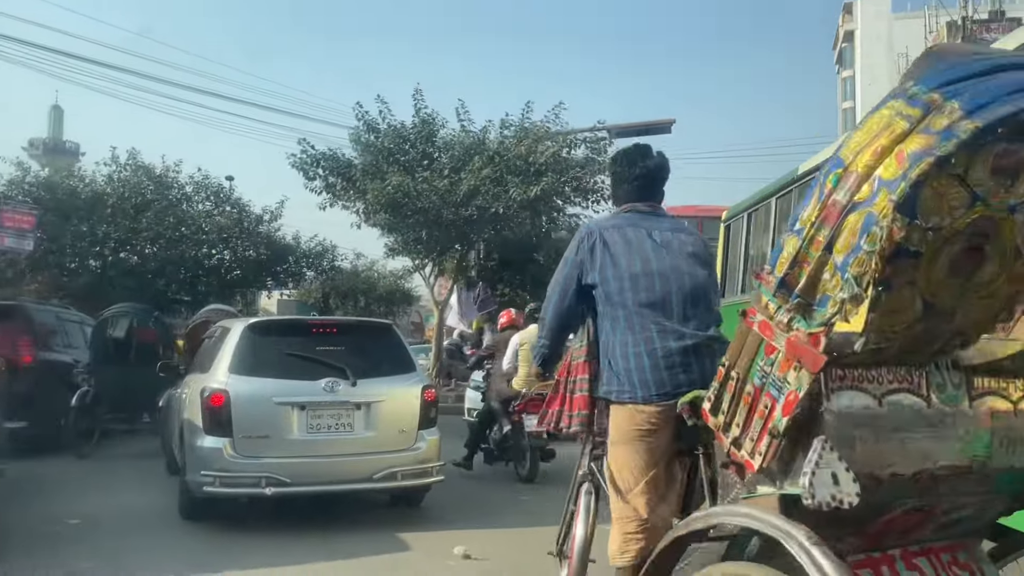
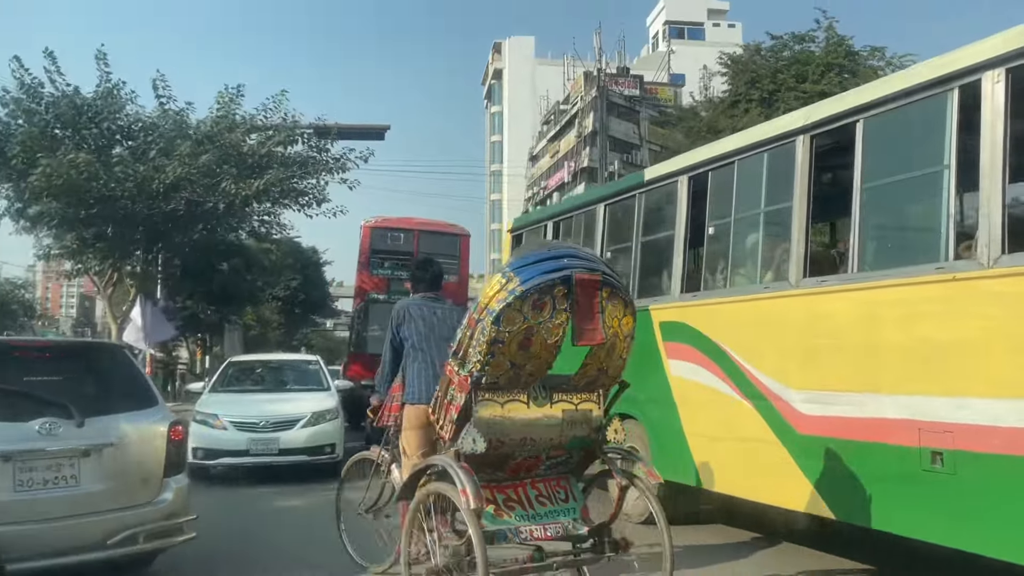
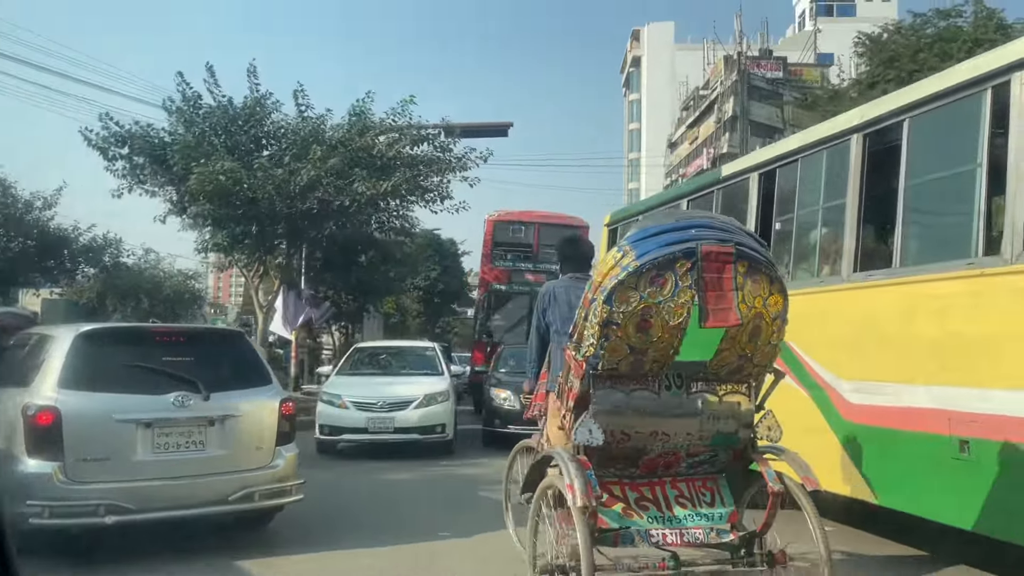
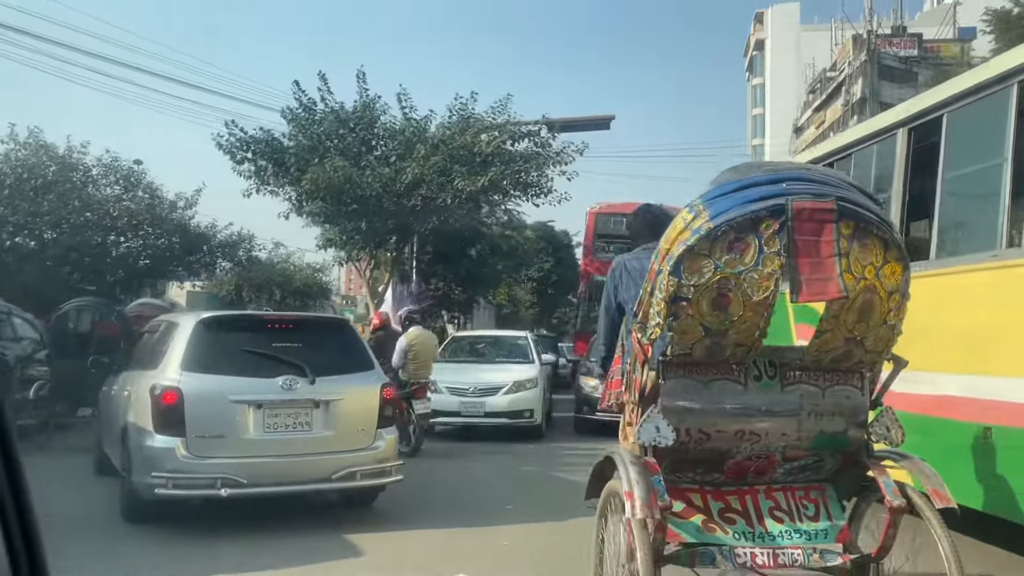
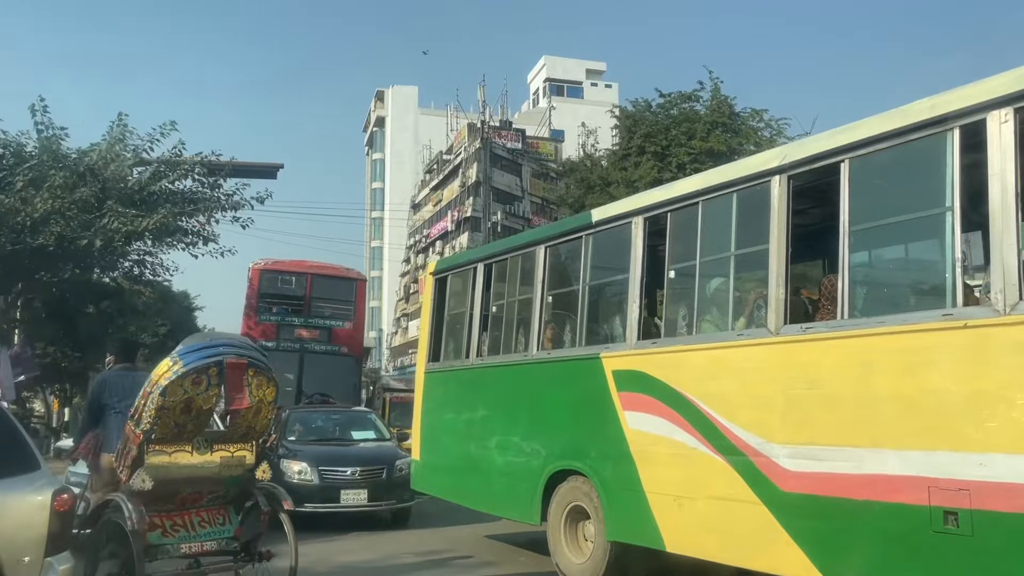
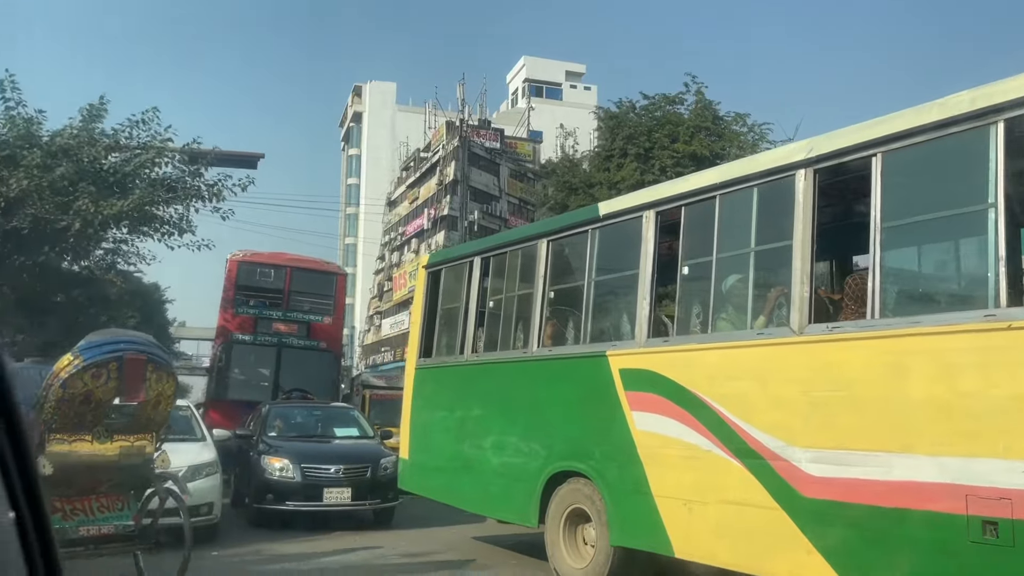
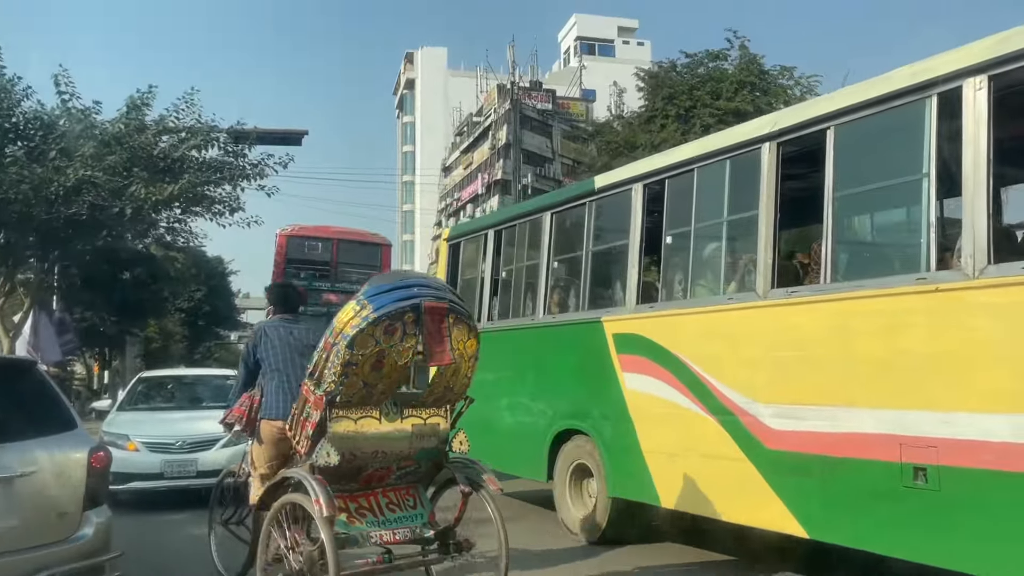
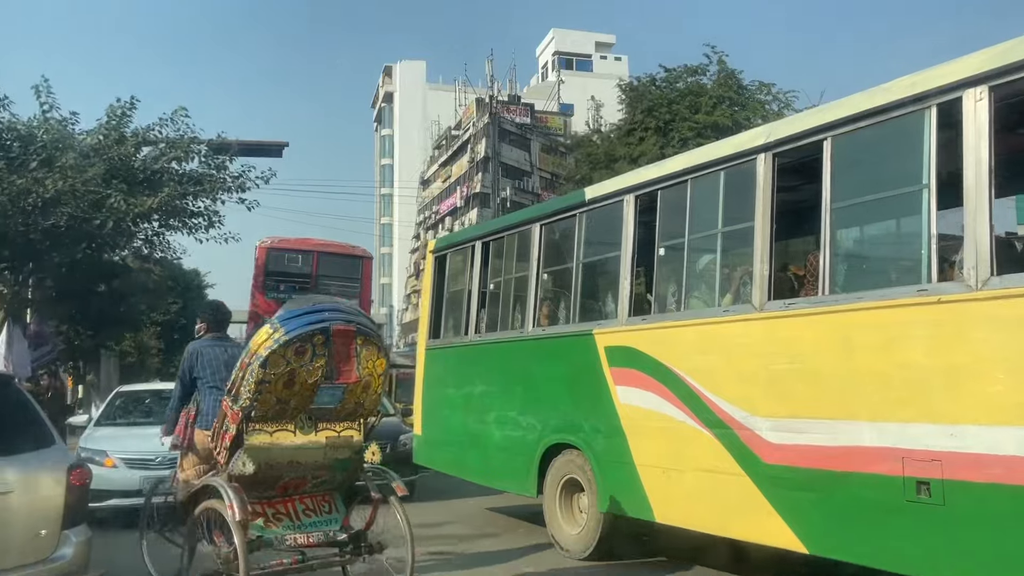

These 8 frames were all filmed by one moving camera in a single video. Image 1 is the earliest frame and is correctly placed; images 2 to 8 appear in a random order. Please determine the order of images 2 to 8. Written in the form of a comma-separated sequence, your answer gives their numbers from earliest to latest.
4, 3, 2, 7, 8, 5, 6
